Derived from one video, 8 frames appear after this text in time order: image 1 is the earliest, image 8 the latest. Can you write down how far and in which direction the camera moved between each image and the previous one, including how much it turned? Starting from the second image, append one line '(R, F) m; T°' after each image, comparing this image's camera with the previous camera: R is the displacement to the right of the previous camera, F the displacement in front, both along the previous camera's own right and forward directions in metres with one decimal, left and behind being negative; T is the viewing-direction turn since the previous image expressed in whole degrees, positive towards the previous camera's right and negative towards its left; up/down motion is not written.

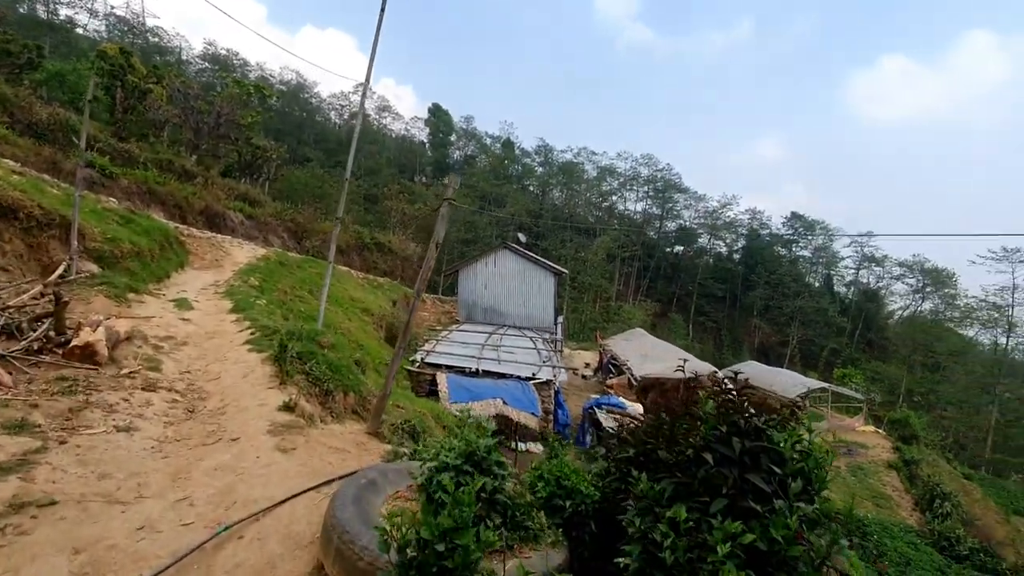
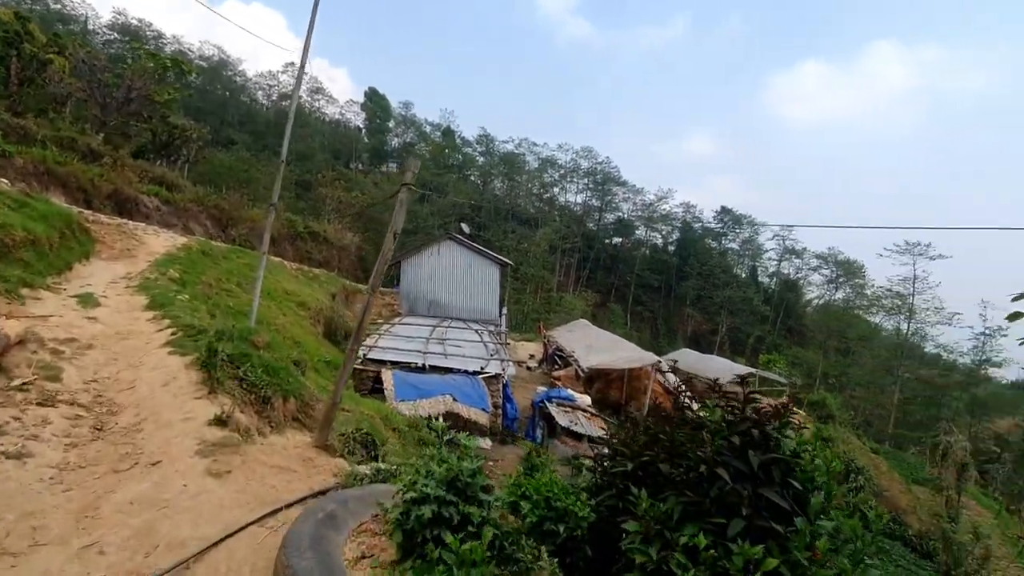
(-0.2, +0.3) m; +6°
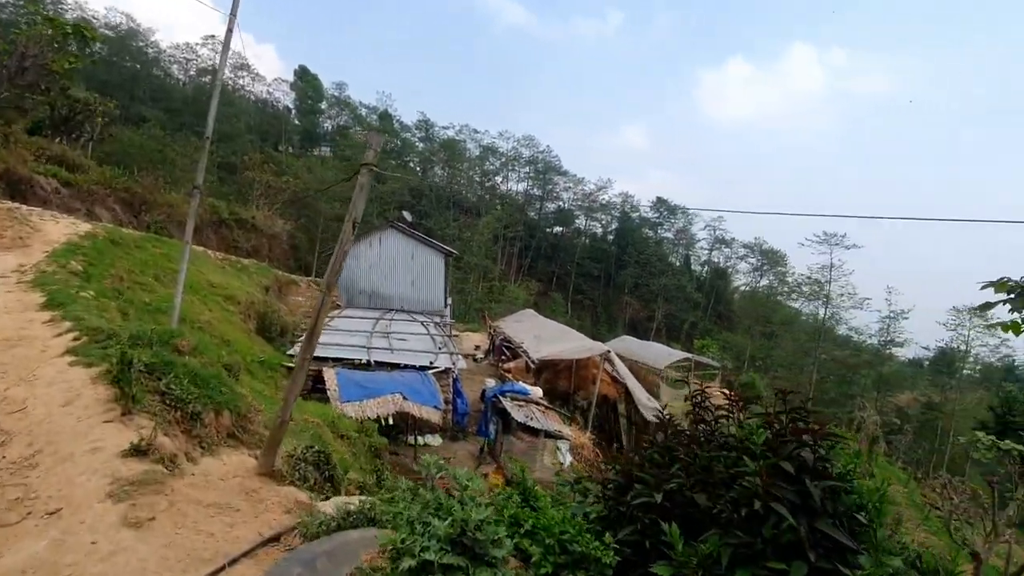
(-0.2, +0.4) m; +6°
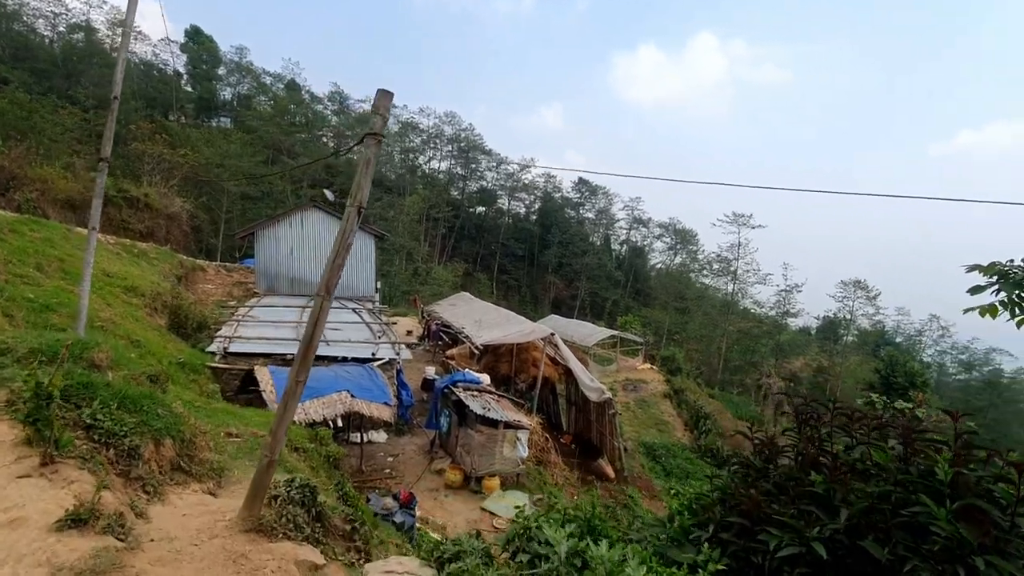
(-0.6, +0.5) m; +9°
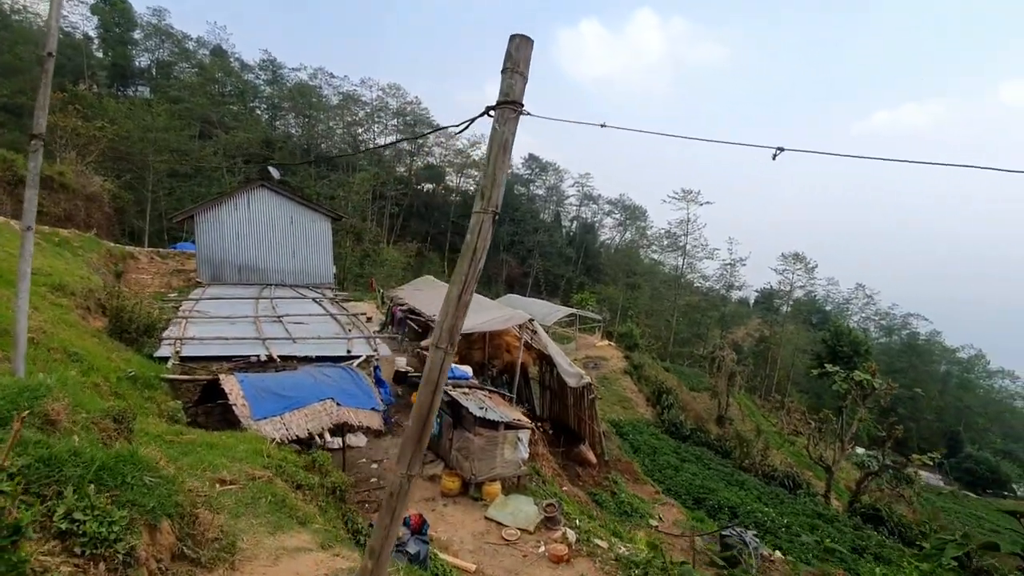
(-0.7, +0.7) m; +6°
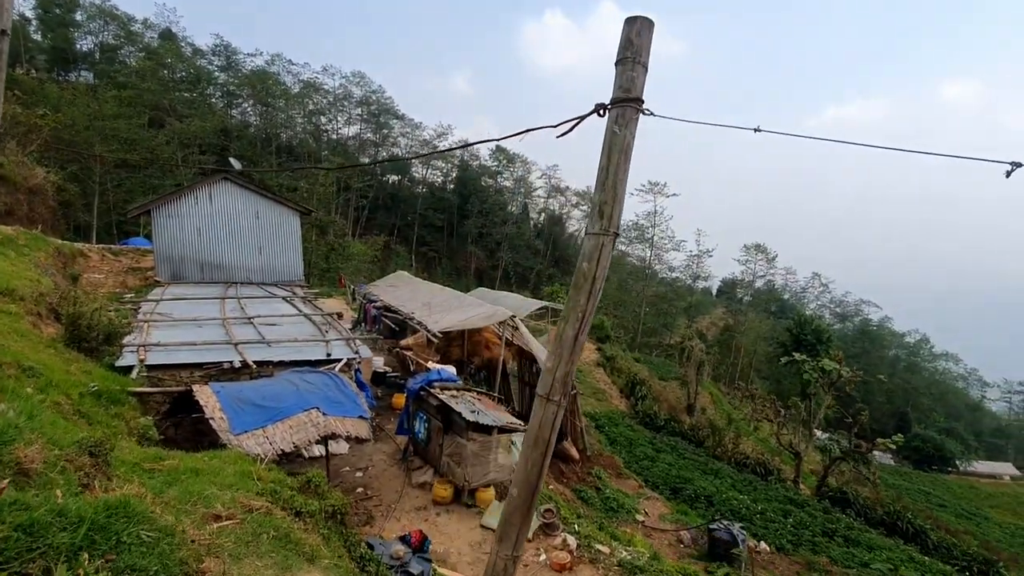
(-0.4, +0.3) m; +4°
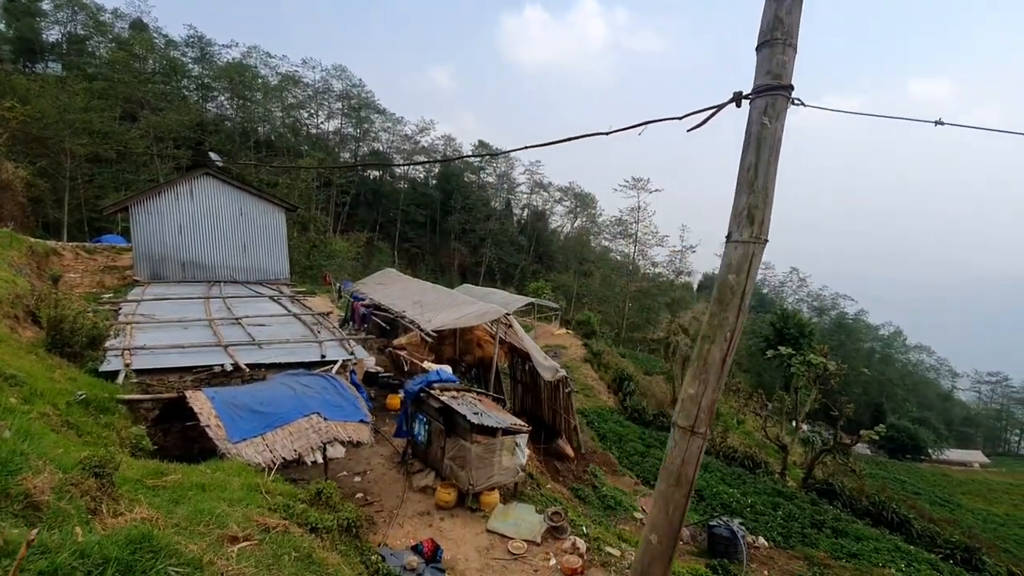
(-0.3, +0.2) m; +2°
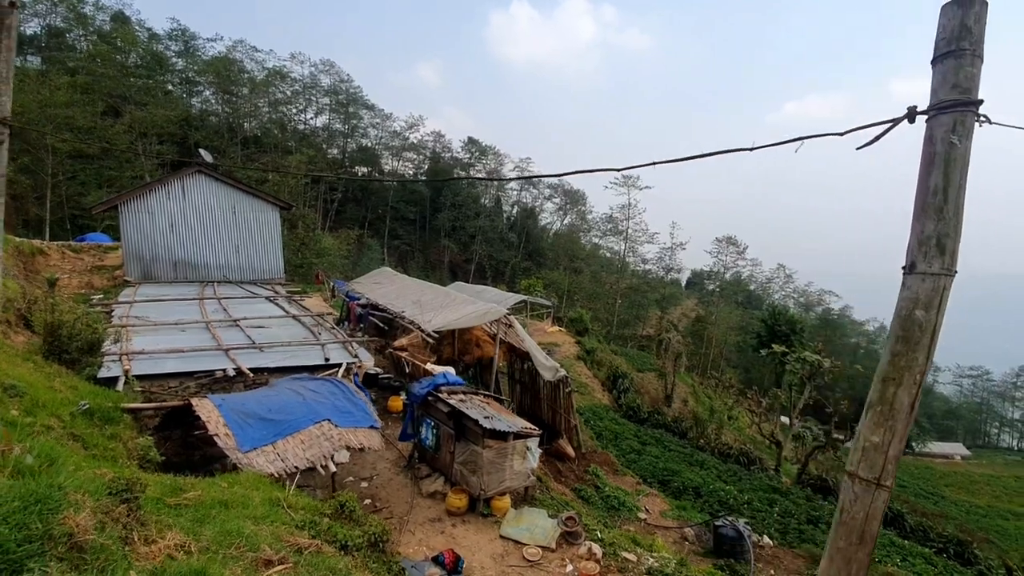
(-0.3, +0.1) m; +1°
